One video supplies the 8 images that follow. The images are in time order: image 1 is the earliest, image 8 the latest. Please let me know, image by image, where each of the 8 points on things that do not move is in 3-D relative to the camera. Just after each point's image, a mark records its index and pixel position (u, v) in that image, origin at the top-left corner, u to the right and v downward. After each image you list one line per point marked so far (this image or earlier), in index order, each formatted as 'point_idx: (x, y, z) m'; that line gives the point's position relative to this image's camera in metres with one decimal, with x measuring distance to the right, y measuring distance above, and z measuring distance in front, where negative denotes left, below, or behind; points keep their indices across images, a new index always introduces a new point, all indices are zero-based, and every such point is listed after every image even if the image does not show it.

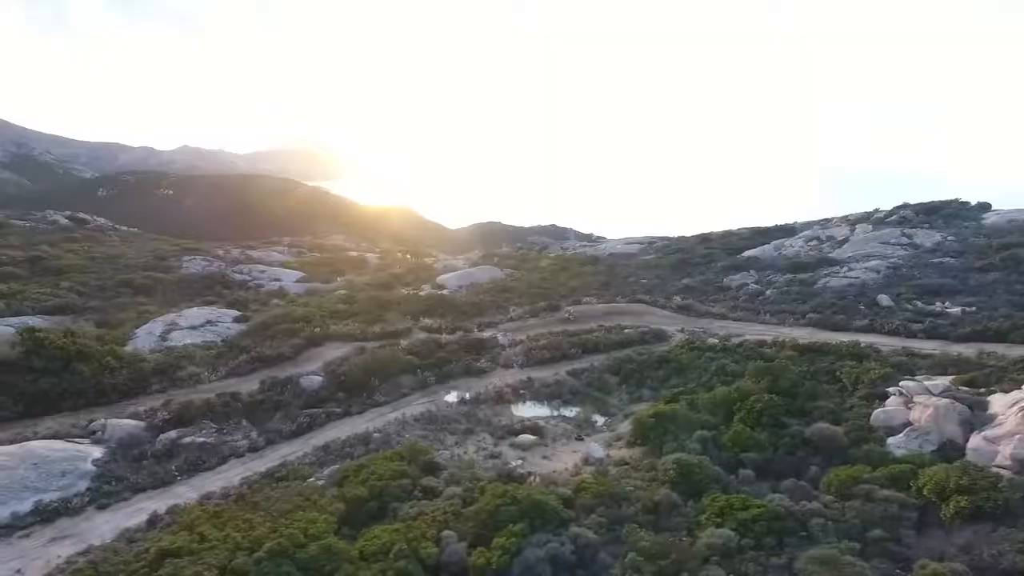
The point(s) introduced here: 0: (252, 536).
0: (-5.7, -5.5, +13.6) m
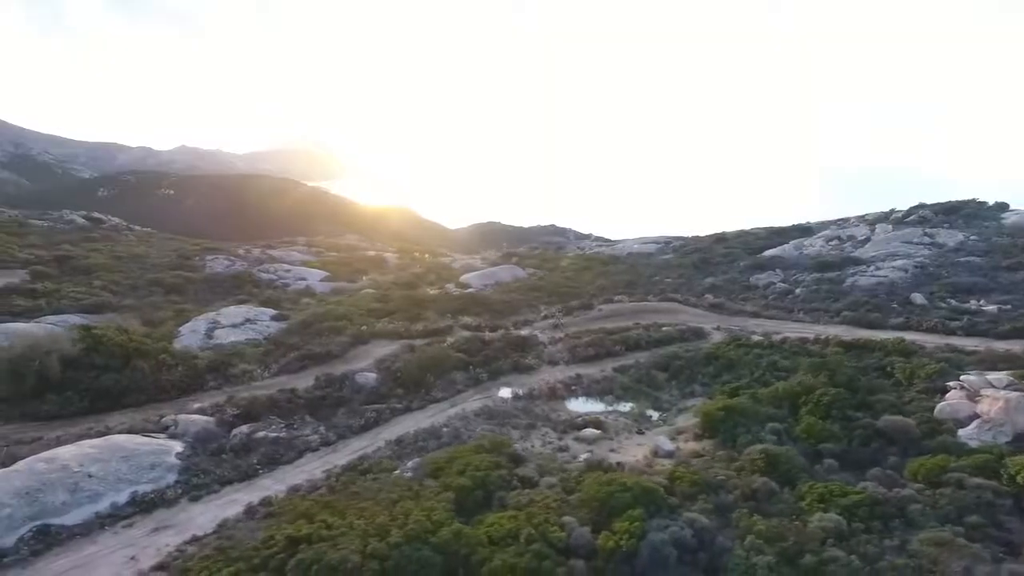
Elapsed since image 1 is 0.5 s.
0: (-3.1, -5.4, +14.1) m
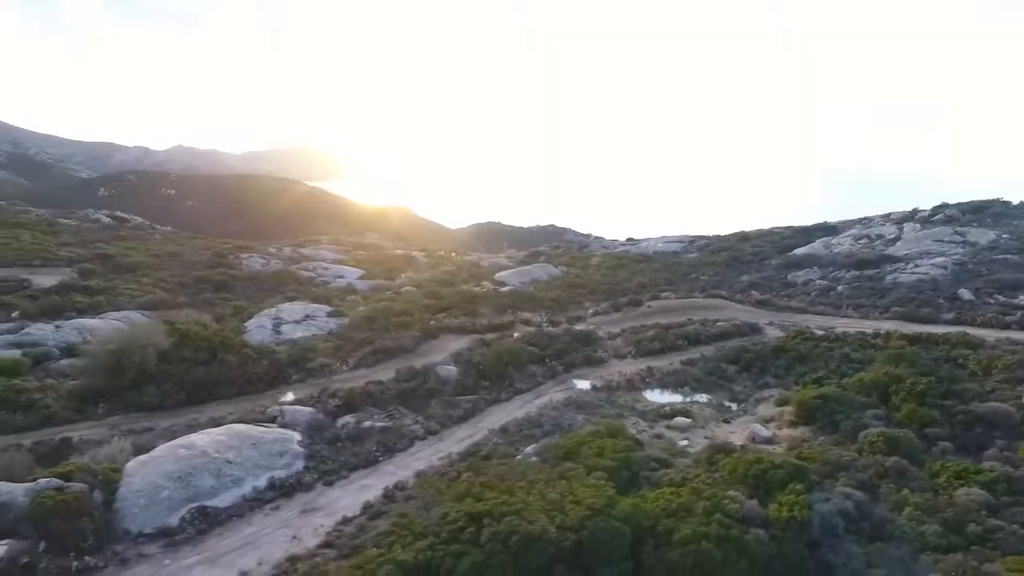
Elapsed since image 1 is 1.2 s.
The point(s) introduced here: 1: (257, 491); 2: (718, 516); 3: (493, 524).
0: (+1.0, -5.2, +15.1) m
1: (-8.2, -6.5, +19.6) m
2: (+4.6, -5.1, +13.6) m
3: (-0.4, -5.5, +14.1) m
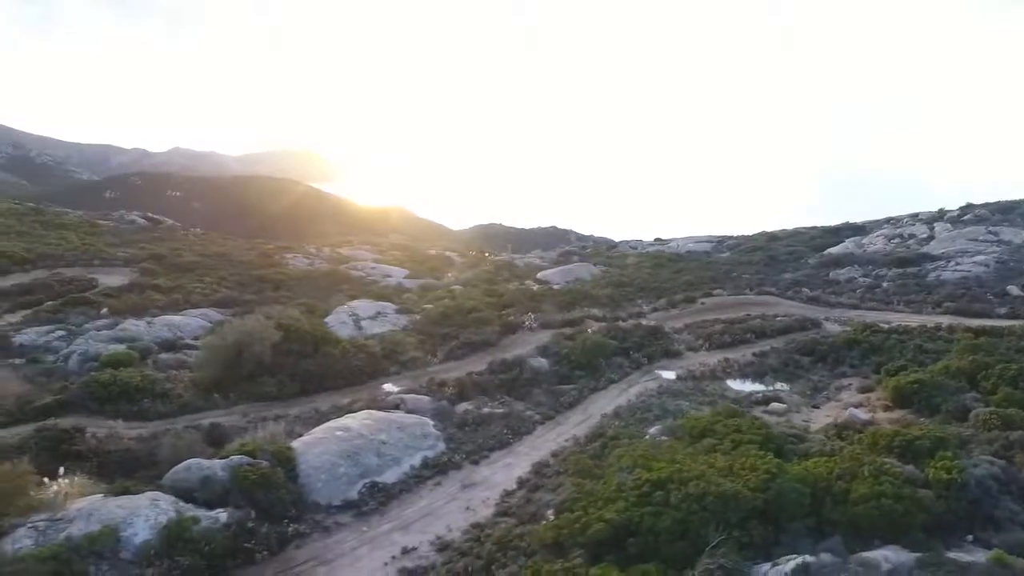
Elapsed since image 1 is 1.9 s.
0: (+5.8, -5.0, +16.8) m
1: (-3.4, -6.3, +21.3) m
2: (+9.4, -4.8, +15.3) m
3: (+4.4, -5.3, +15.8) m
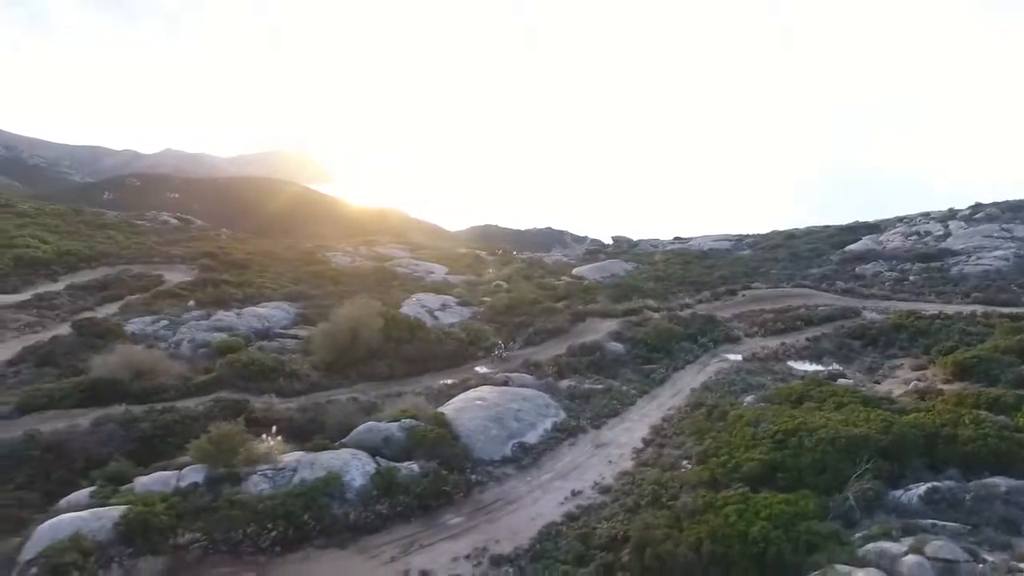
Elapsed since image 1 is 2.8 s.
0: (+10.7, -4.3, +20.0) m
1: (+1.5, -5.7, +24.2) m
2: (+14.4, -4.2, +18.5) m
3: (+9.4, -4.6, +18.9) m
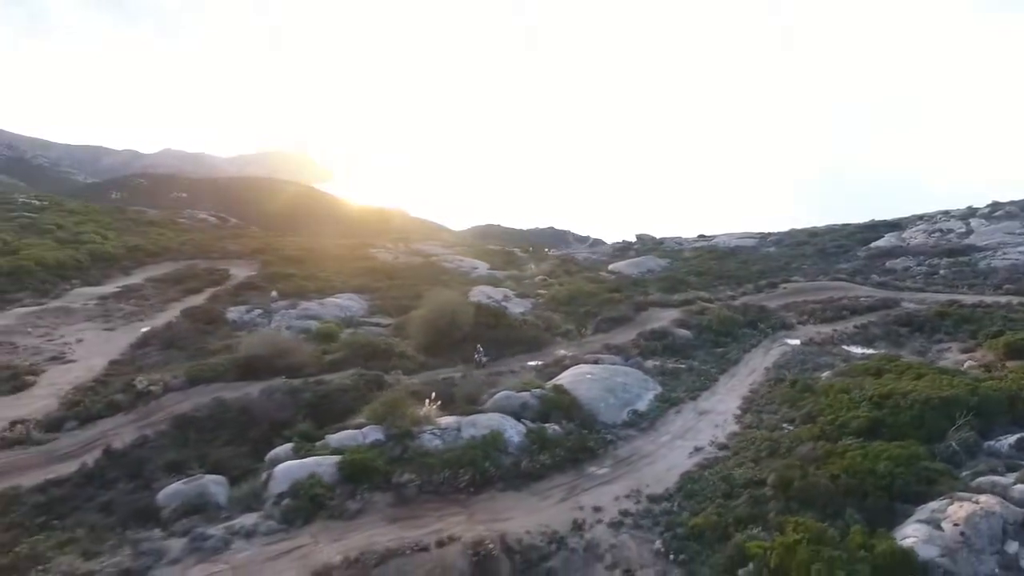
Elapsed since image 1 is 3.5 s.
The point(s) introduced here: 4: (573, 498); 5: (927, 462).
0: (+15.7, -3.7, +23.0) m
1: (+6.4, -5.1, +27.3) m
2: (+19.3, -3.6, +21.5) m
3: (+14.3, -4.0, +21.9) m
4: (+2.0, -6.7, +19.4) m
5: (+12.4, -5.2, +18.1) m
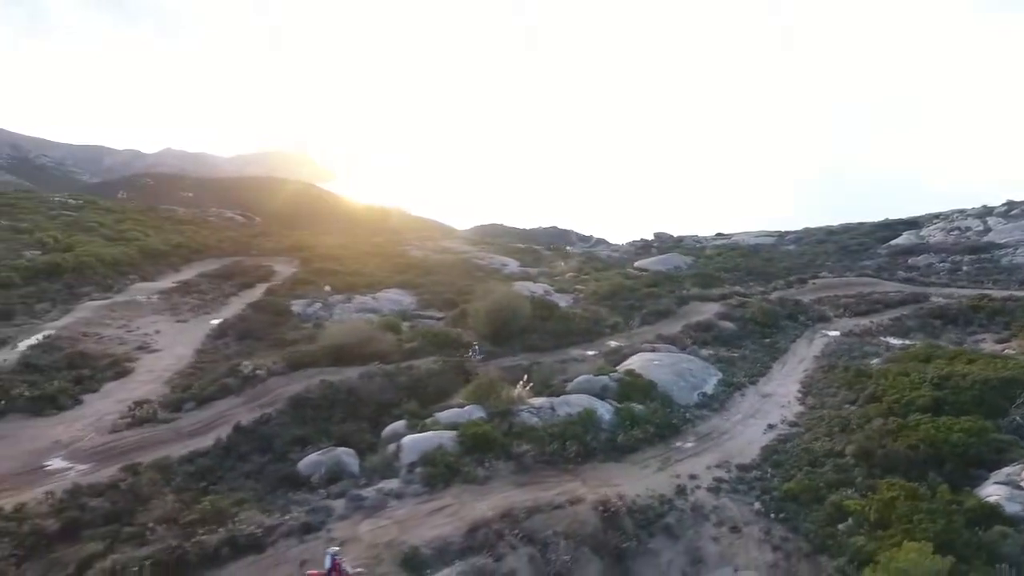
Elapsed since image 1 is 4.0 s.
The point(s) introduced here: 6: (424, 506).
0: (+19.2, -3.3, +24.9) m
1: (+10.0, -4.7, +29.2) m
2: (+22.9, -3.2, +23.5) m
3: (+17.9, -3.6, +23.9) m
4: (+5.5, -6.3, +21.3) m
5: (+16.0, -4.8, +20.0) m
6: (-2.5, -6.2, +17.3) m
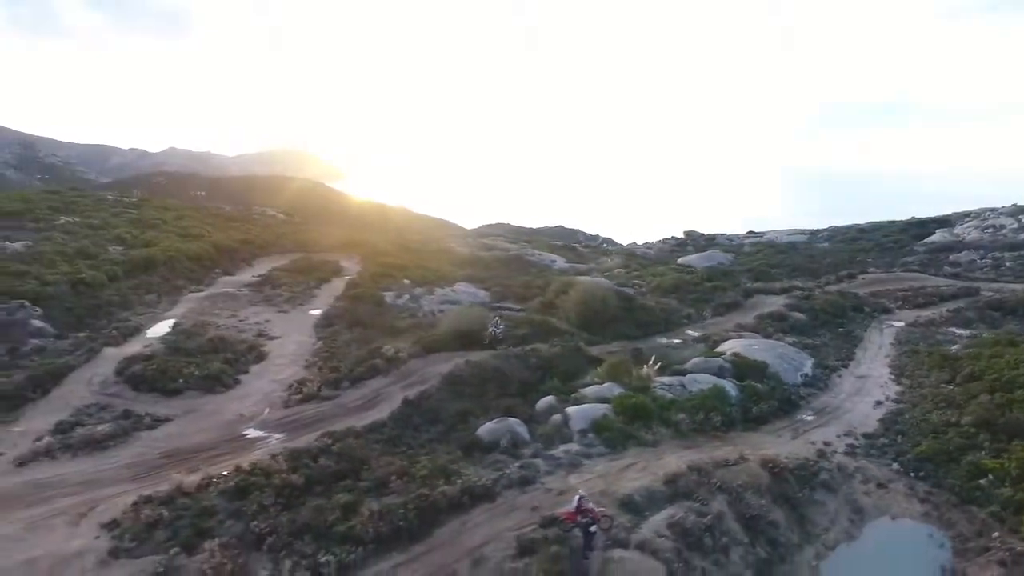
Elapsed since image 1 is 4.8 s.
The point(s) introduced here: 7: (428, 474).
0: (+25.1, -2.8, +27.3) m
1: (+15.9, -4.2, +31.6) m
2: (+28.8, -2.7, +25.8) m
3: (+23.7, -3.1, +26.2) m
4: (+11.4, -5.8, +23.7) m
5: (+21.8, -4.3, +22.4) m
6: (+3.3, -5.7, +19.7) m
7: (-2.7, -5.8, +18.8) m
